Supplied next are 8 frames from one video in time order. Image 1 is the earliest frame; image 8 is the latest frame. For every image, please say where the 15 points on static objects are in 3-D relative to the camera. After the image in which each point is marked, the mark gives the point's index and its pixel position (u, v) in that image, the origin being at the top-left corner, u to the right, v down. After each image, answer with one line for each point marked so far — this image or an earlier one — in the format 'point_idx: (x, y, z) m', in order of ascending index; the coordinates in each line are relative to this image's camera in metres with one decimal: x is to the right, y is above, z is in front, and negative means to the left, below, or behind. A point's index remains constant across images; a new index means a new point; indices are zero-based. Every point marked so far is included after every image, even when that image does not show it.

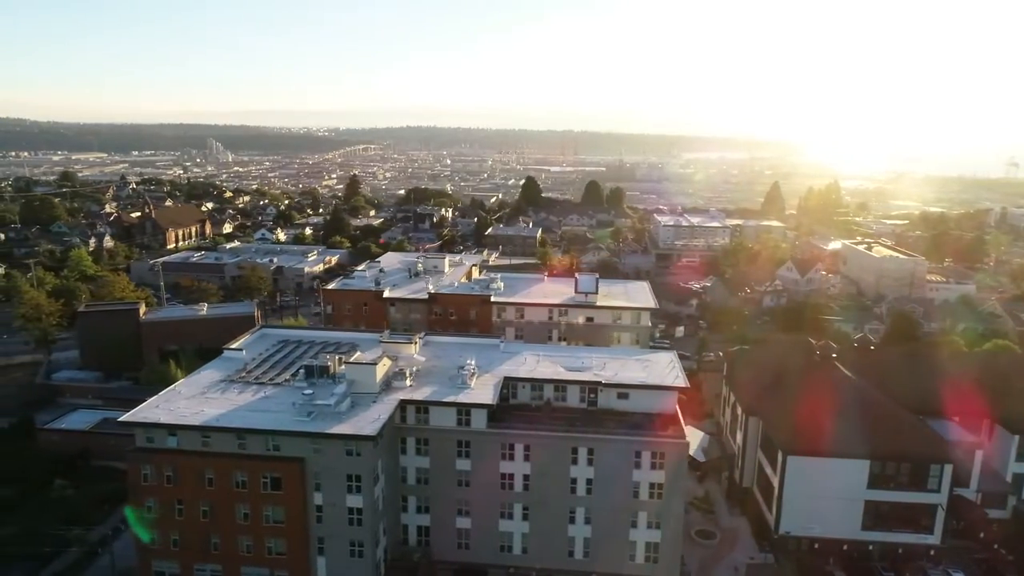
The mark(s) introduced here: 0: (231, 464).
0: (-6.5, -4.0, +16.7) m
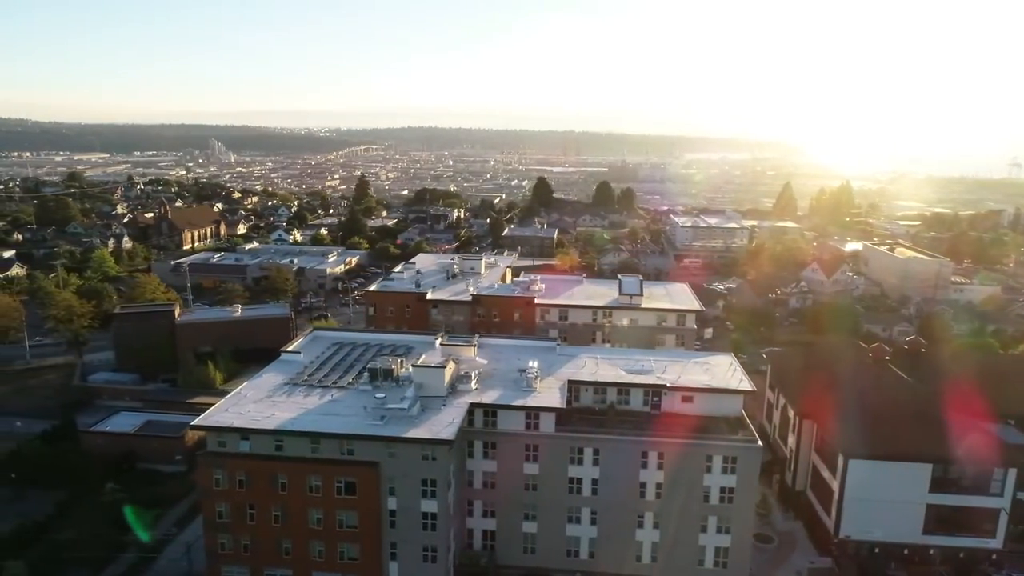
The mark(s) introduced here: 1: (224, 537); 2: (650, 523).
0: (-4.7, -4.1, +16.5) m
1: (-6.8, -5.9, +17.1) m
2: (+3.6, -6.0, +18.5) m
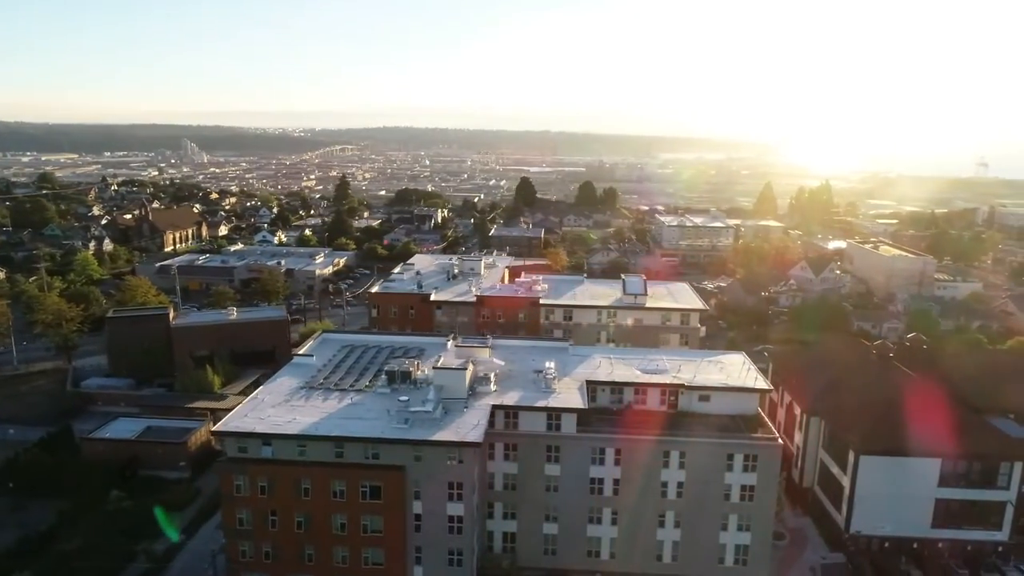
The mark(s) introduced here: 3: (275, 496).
0: (-4.1, -4.2, +16.3) m
1: (-6.2, -5.9, +16.8) m
2: (+4.1, -6.0, +18.6) m
3: (-5.4, -4.8, +16.6) m
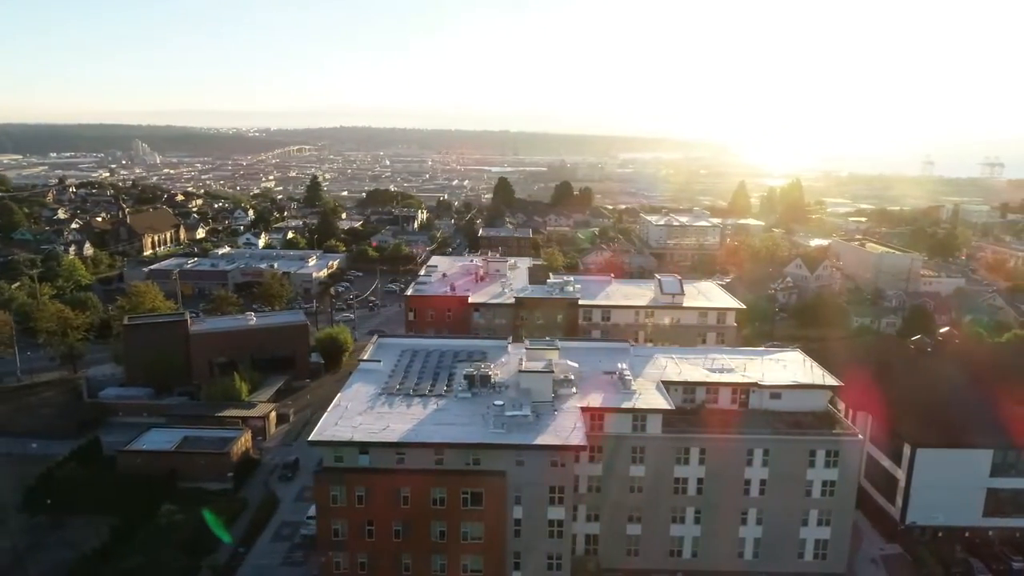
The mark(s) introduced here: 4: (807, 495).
0: (-1.8, -4.3, +16.0) m
1: (-3.9, -6.1, +16.4) m
2: (+6.3, -6.0, +18.8) m
3: (-3.1, -4.9, +16.2) m
4: (+7.6, -5.3, +18.7) m
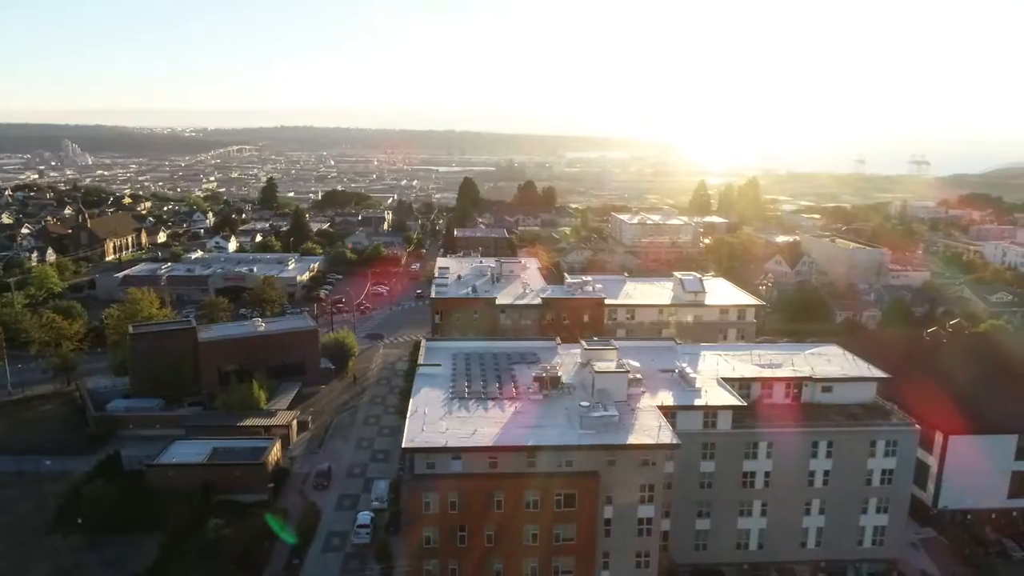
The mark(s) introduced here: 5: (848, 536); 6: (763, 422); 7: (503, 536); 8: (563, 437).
0: (+0.2, -4.3, +16.0) m
1: (-1.8, -6.2, +16.2) m
2: (+8.2, -5.9, +19.4) m
3: (-1.1, -5.0, +16.1) m
4: (+9.5, -5.2, +19.4) m
5: (+9.1, -6.7, +19.6) m
6: (+6.7, -3.6, +19.3) m
7: (-0.2, -5.6, +16.2) m
8: (+1.2, -3.4, +16.4) m
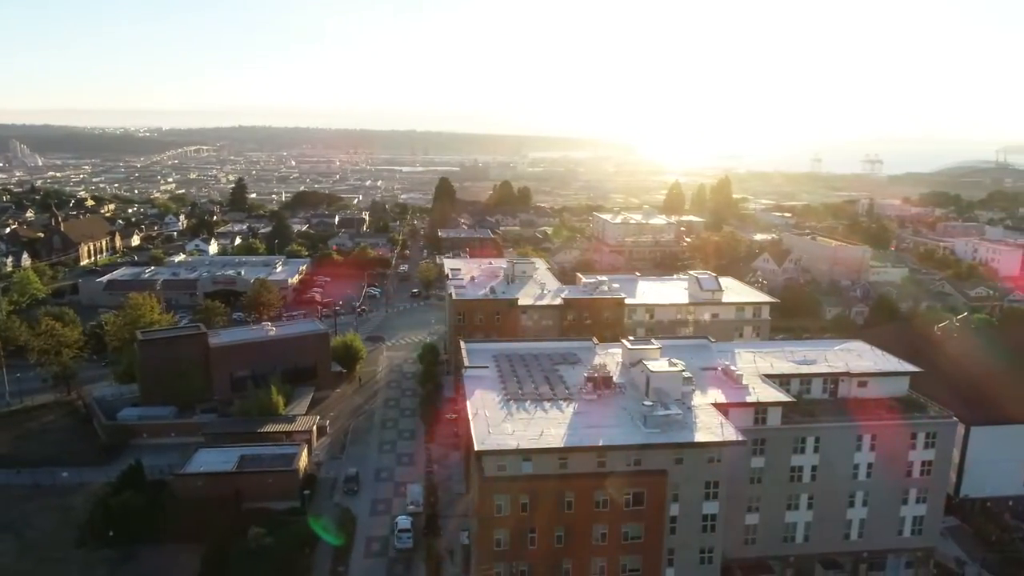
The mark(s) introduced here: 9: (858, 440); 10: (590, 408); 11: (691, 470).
0: (+1.8, -4.3, +16.1) m
1: (-0.3, -6.2, +16.2) m
2: (+9.5, -5.9, +19.9) m
3: (+0.5, -5.0, +16.1) m
4: (+10.9, -5.2, +19.9) m
5: (+10.5, -6.6, +20.1) m
6: (+8.1, -3.5, +19.7) m
7: (+1.4, -5.6, +16.3) m
8: (+2.7, -3.4, +16.5) m
9: (+9.3, -4.1, +19.5) m
10: (+1.9, -3.0, +18.0) m
11: (+4.1, -4.2, +16.5) m
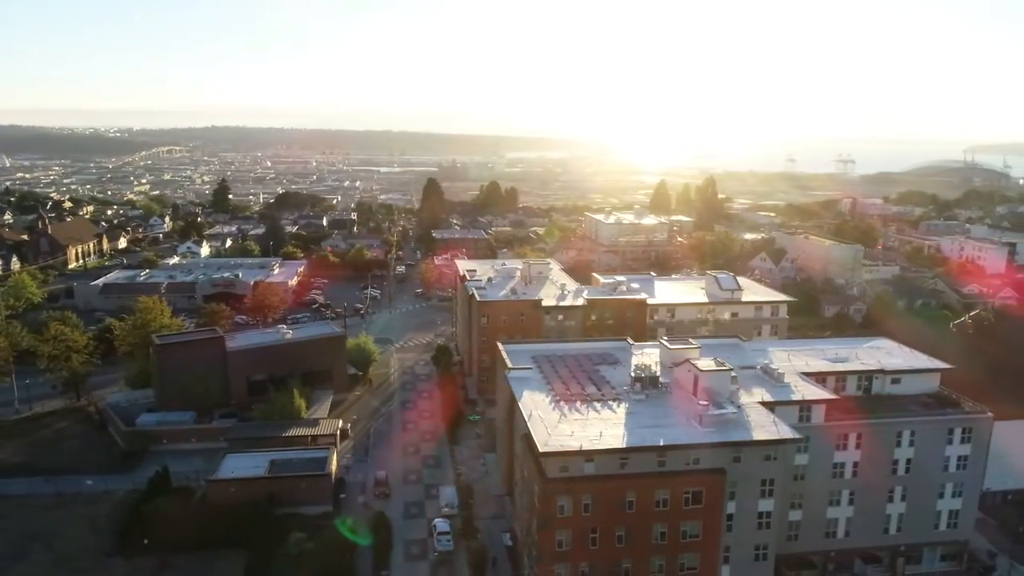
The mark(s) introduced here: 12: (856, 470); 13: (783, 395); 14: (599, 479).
0: (+3.2, -4.4, +16.2) m
1: (+1.1, -6.2, +16.2) m
2: (+10.8, -5.8, +20.2) m
3: (+1.9, -5.0, +16.1) m
4: (+12.1, -5.1, +20.3) m
5: (+11.7, -6.6, +20.5) m
6: (+9.3, -3.5, +20.0) m
7: (+2.7, -5.6, +16.3) m
8: (+4.0, -3.4, +16.7) m
9: (+10.6, -4.1, +19.9) m
10: (+3.2, -3.0, +18.1) m
11: (+5.4, -4.2, +16.7) m
12: (+9.4, -5.0, +19.8) m
13: (+7.3, -2.9, +19.5) m
14: (+1.9, -4.2, +16.0) m
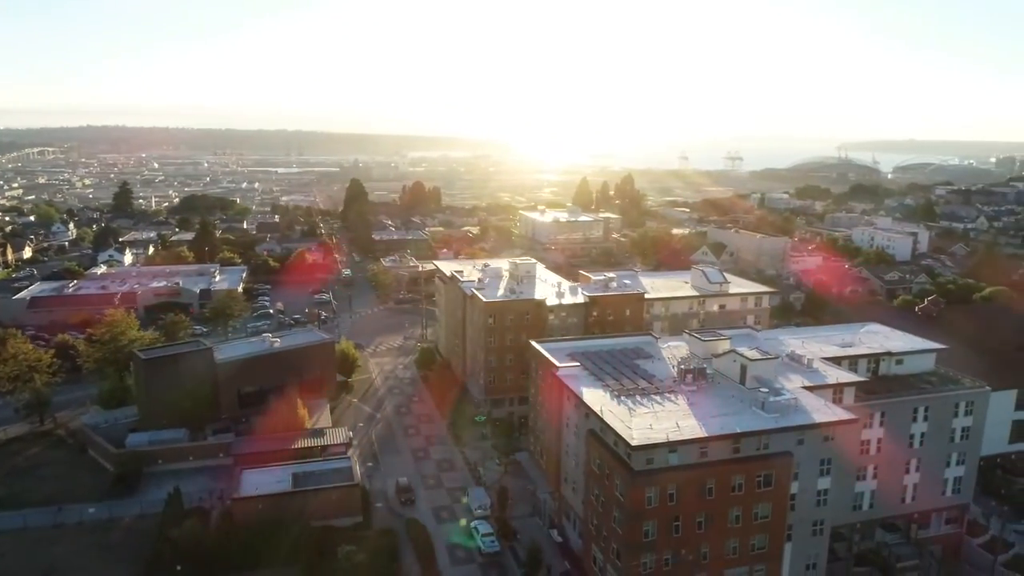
0: (+5.1, -4.2, +16.9) m
1: (+3.1, -6.2, +16.7) m
2: (+12.2, -5.5, +21.9) m
3: (+3.9, -4.9, +16.7) m
4: (+13.4, -4.7, +22.2) m
5: (+13.1, -6.2, +22.4) m
6: (+10.7, -3.2, +21.6) m
7: (+4.7, -5.5, +17.0) m
8: (+5.9, -3.2, +17.5) m
9: (+11.9, -3.7, +21.5) m
10: (+4.9, -2.9, +18.8) m
11: (+7.3, -4.0, +17.7) m
12: (+10.8, -4.7, +21.4) m
13: (+8.7, -2.6, +20.7) m
14: (+3.9, -4.1, +16.6) m
